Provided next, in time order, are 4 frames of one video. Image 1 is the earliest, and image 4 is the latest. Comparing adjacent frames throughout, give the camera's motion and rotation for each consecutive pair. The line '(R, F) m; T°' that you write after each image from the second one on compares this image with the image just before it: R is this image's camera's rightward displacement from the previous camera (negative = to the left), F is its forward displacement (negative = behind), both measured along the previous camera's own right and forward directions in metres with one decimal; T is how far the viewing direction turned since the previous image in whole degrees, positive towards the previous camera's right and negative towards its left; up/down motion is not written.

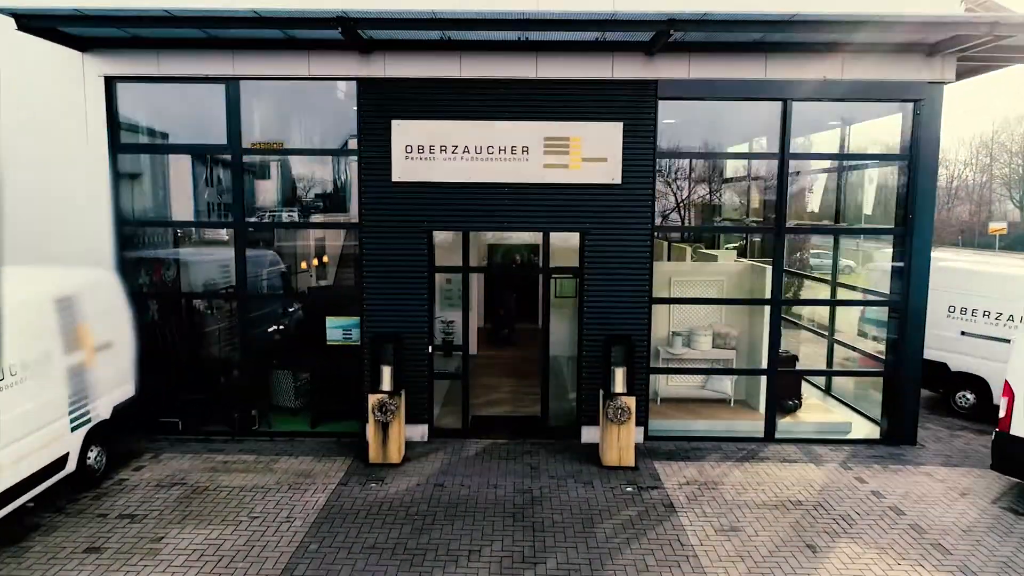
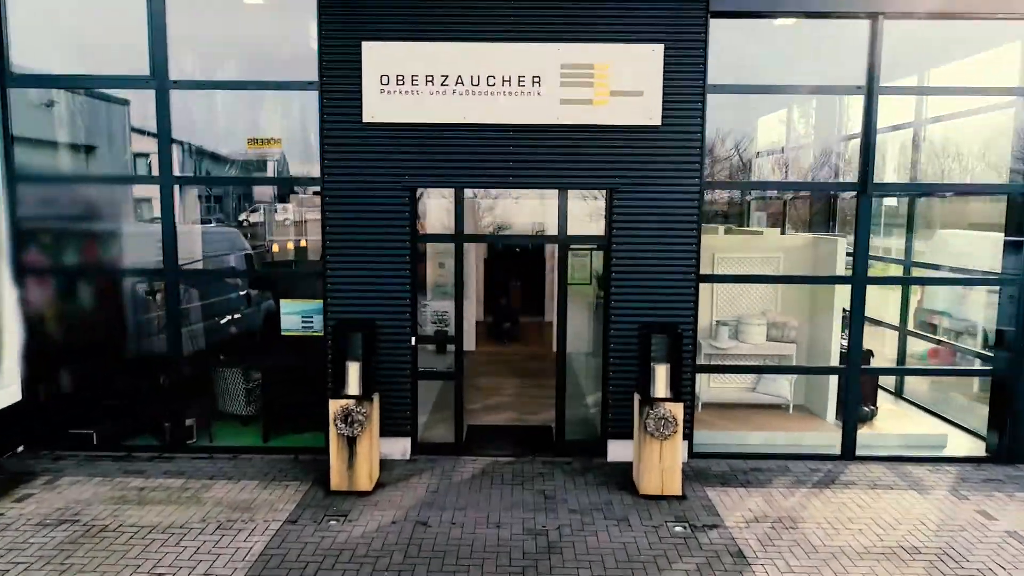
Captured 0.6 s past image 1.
(-0.1, +2.0) m; 0°
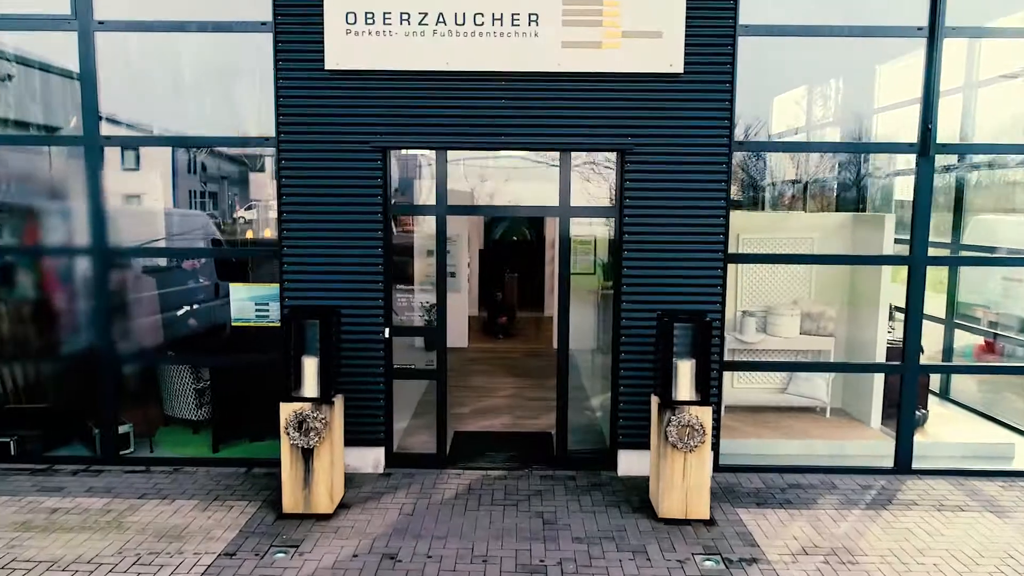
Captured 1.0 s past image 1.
(+0.1, +1.1) m; 0°
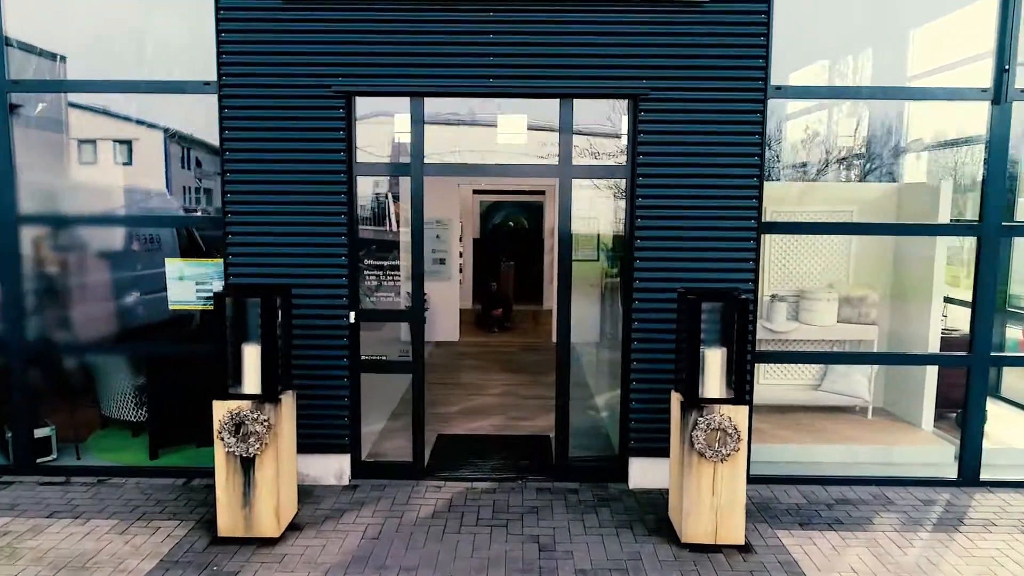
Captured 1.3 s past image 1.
(+0.1, +1.0) m; 0°
